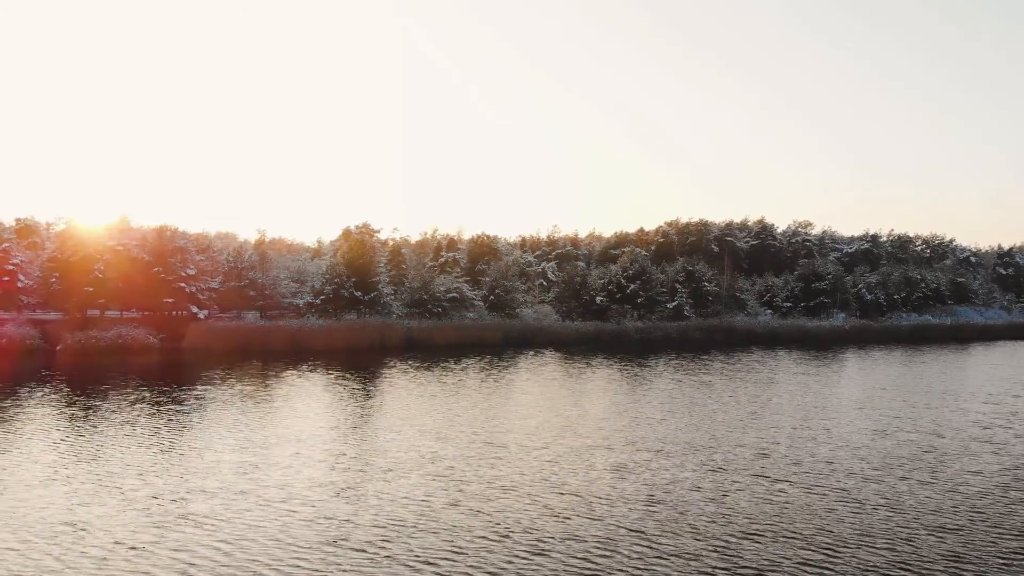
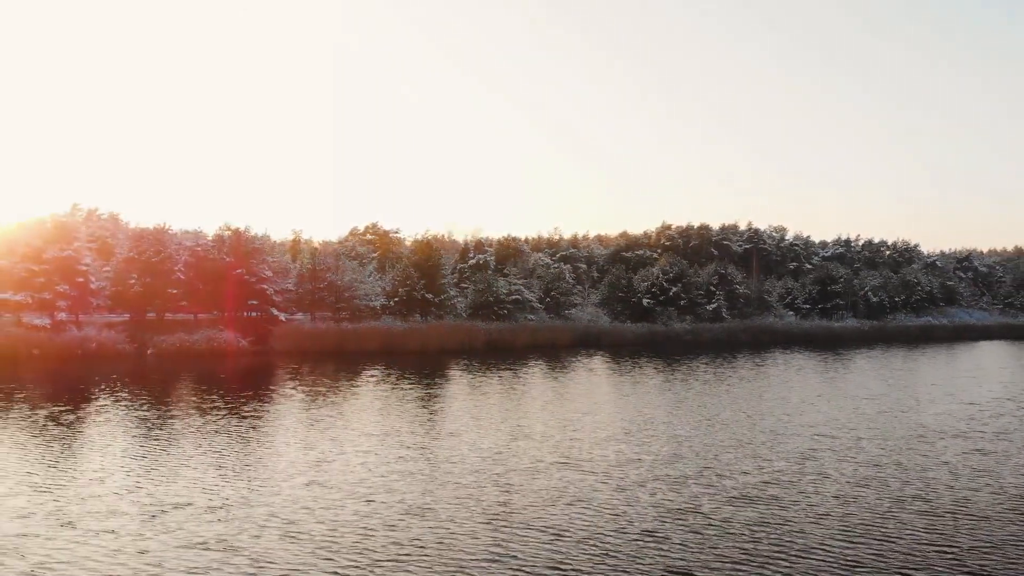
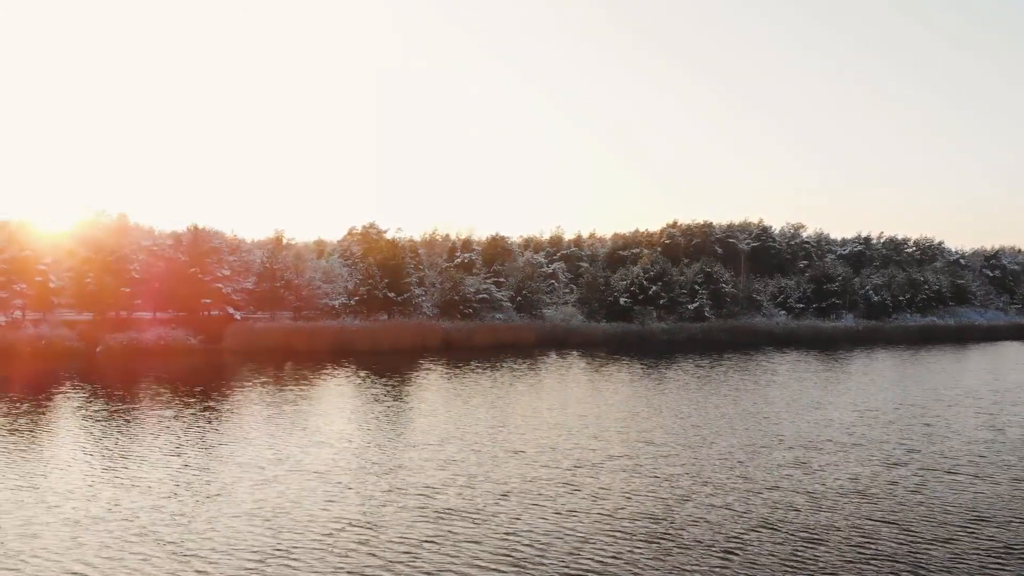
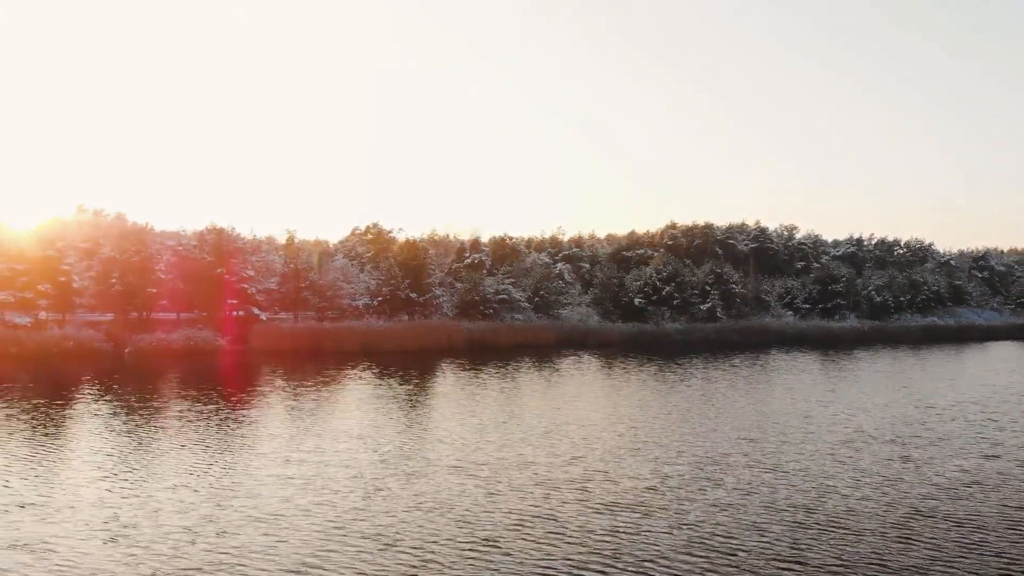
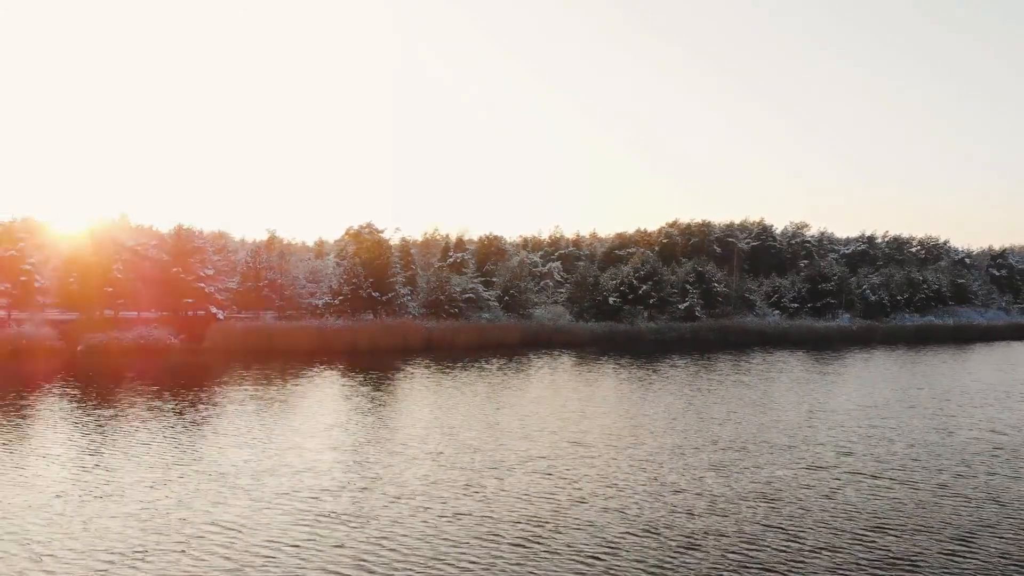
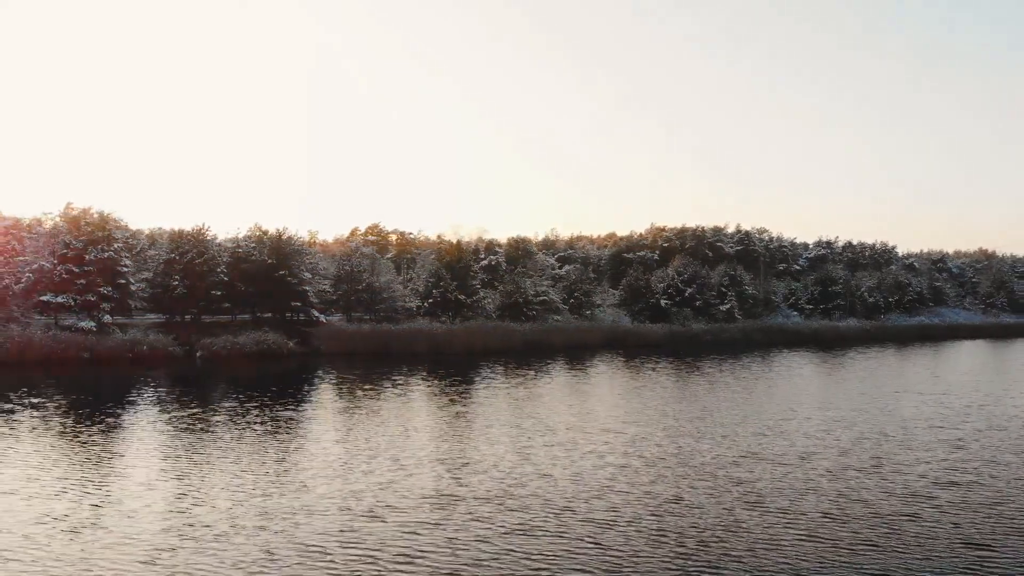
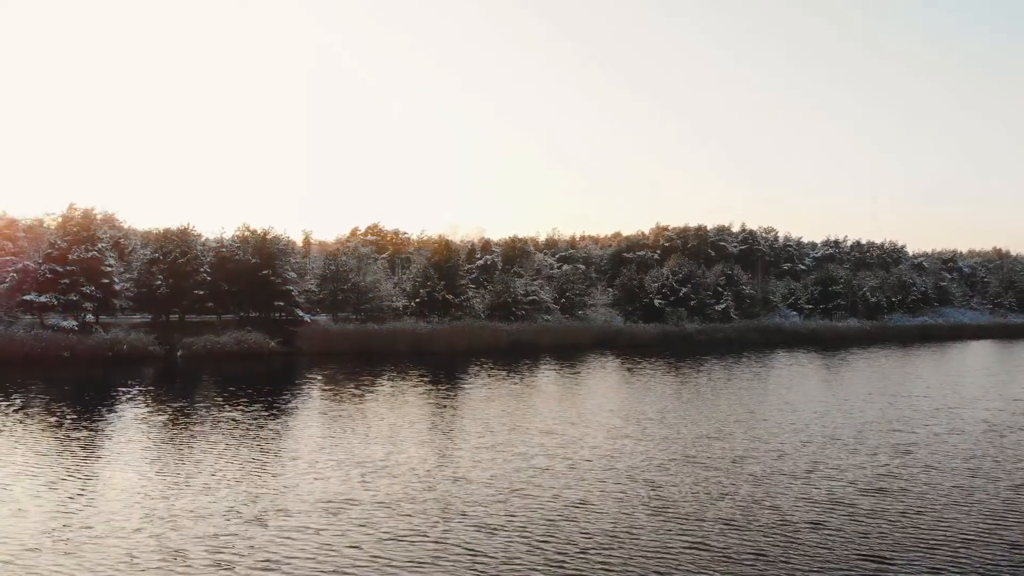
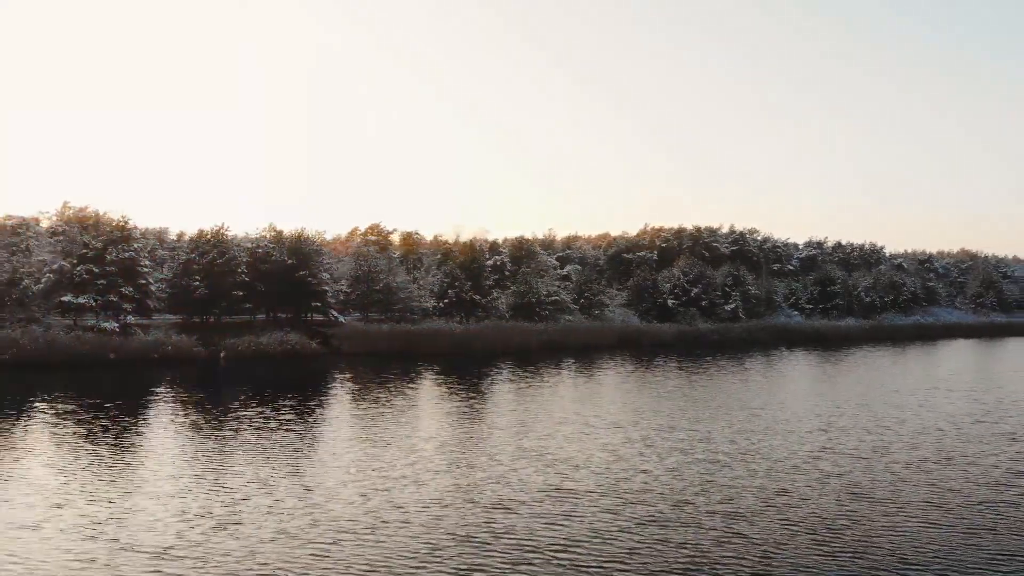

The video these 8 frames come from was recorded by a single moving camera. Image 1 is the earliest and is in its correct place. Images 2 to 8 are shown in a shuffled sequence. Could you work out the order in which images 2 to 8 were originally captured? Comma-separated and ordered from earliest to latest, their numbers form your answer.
5, 3, 4, 2, 7, 6, 8
